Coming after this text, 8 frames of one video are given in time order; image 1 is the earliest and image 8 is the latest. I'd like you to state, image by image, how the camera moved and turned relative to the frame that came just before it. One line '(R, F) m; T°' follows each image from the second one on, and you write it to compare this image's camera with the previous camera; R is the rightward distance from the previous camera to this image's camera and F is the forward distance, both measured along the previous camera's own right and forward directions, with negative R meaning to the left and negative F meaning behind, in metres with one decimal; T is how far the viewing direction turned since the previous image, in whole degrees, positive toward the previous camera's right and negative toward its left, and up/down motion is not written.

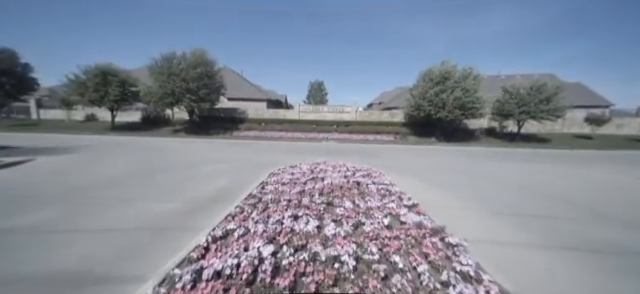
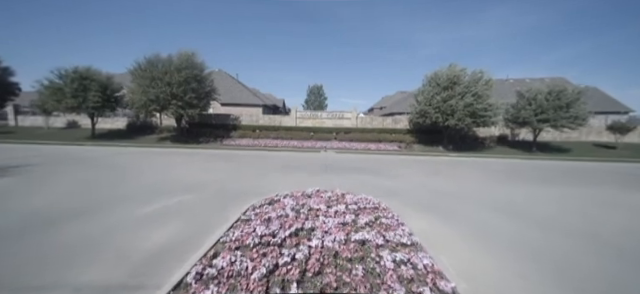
(+0.2, +1.7) m; 0°
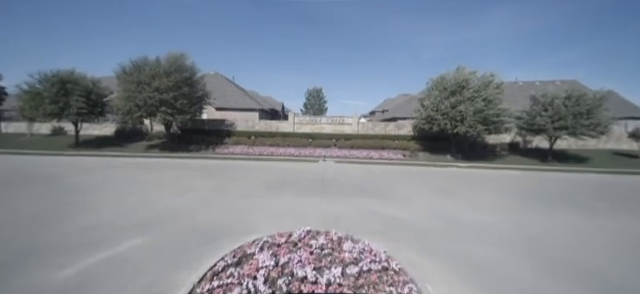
(+0.2, +1.3) m; 0°
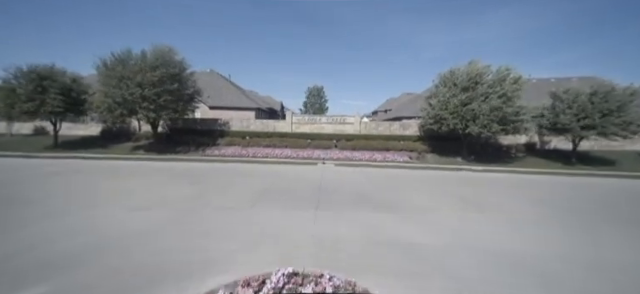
(+0.2, +1.6) m; 0°
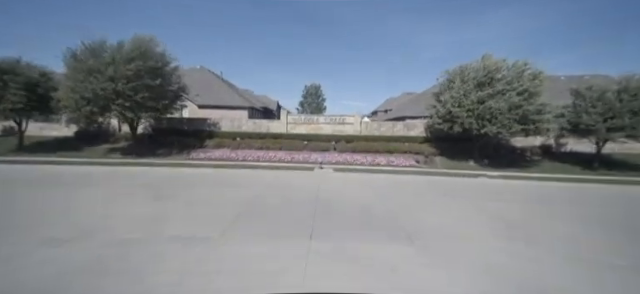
(+0.2, +1.7) m; 0°
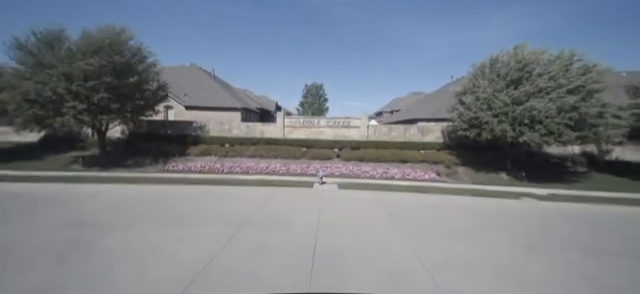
(0.0, +2.6) m; -1°
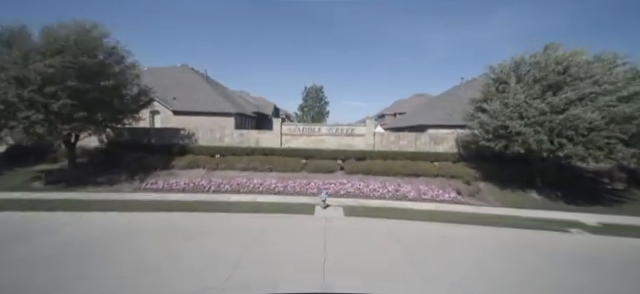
(-0.1, +1.8) m; 0°
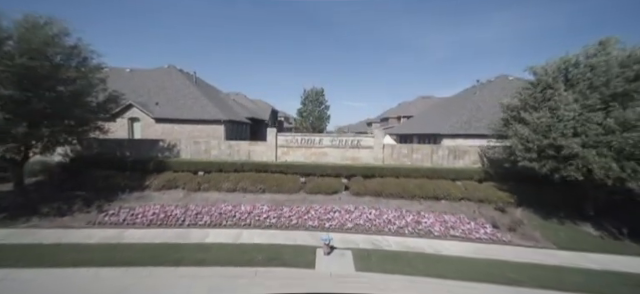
(-0.1, +2.3) m; 0°
